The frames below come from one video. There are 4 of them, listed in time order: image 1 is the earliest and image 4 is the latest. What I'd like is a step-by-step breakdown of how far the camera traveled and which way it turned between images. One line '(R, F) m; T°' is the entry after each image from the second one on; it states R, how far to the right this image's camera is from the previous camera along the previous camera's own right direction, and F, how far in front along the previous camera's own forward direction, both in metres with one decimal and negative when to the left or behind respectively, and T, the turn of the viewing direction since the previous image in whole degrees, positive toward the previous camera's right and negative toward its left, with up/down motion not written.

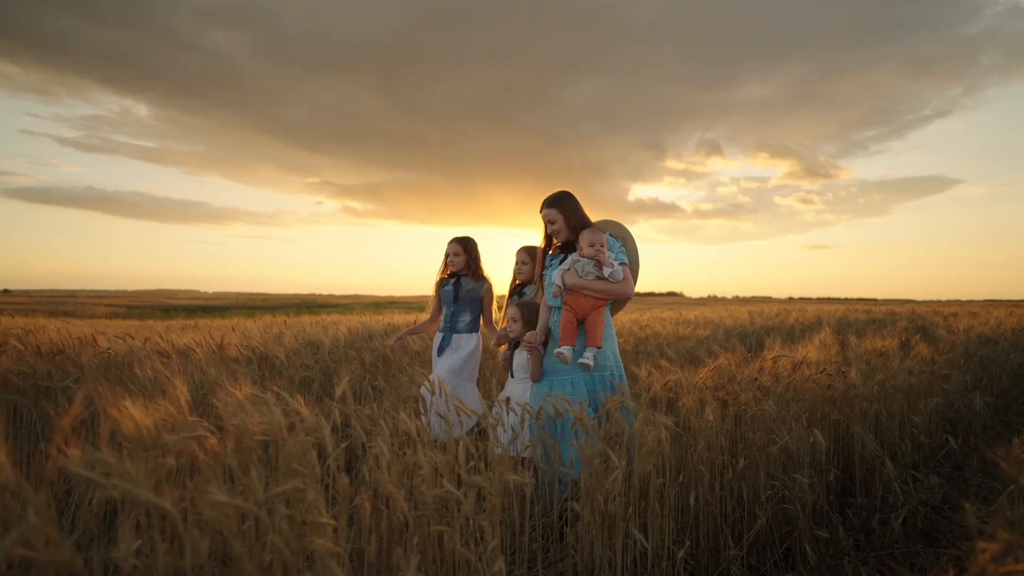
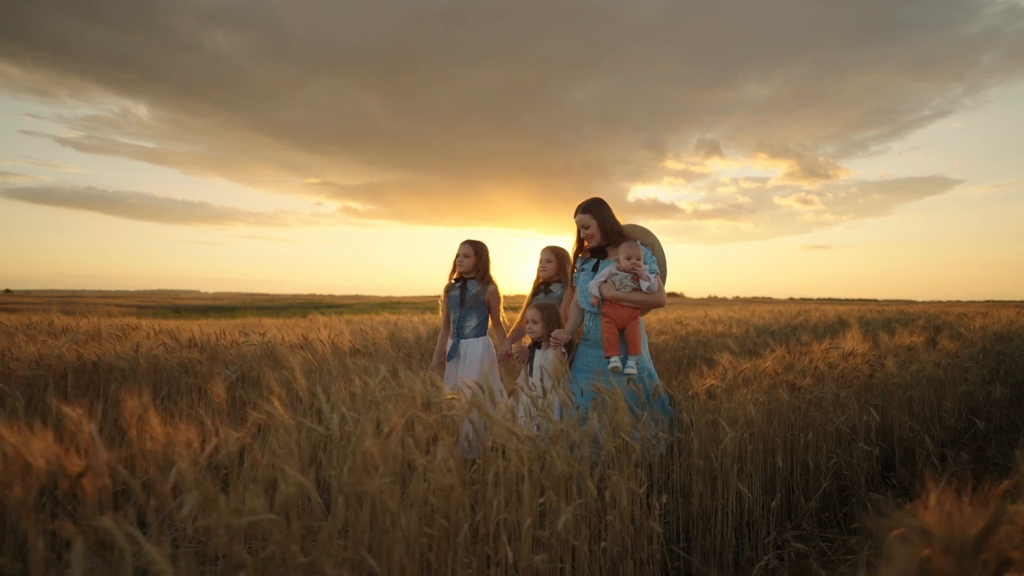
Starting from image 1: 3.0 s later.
(-0.6, -0.6) m; 0°
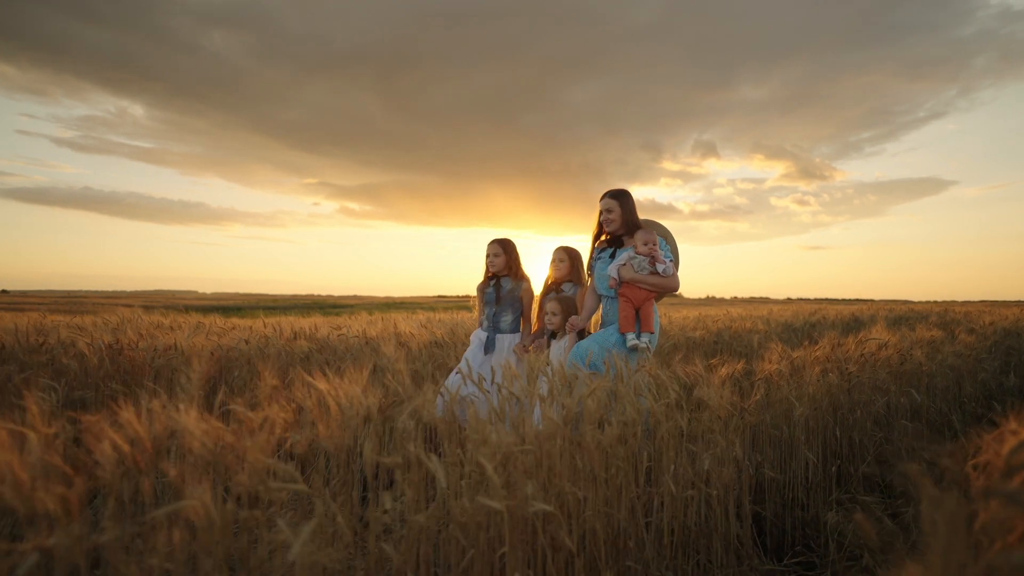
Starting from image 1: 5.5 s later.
(-0.6, -0.5) m; 0°
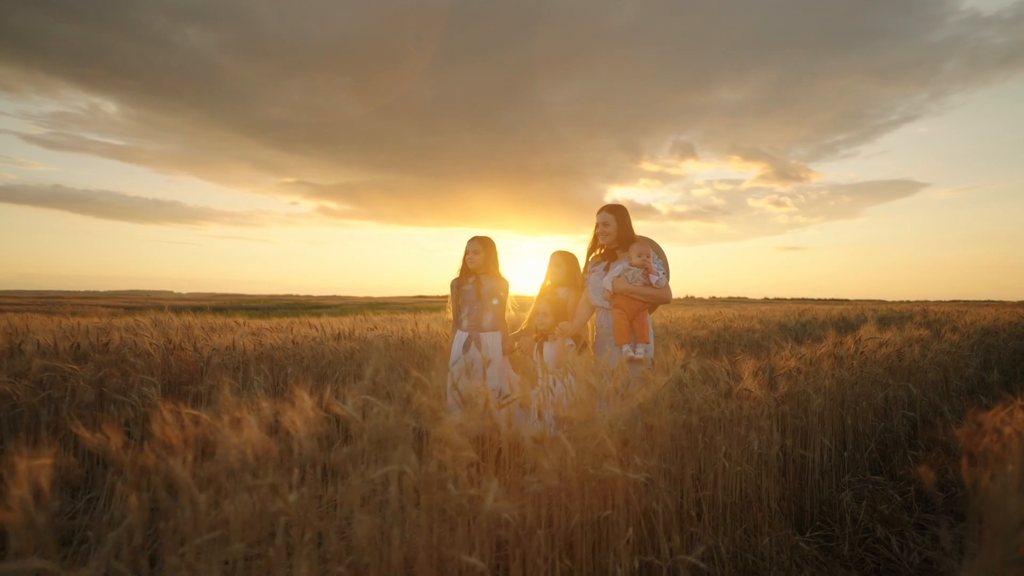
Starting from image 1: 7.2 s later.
(-0.4, -0.4) m; +2°
